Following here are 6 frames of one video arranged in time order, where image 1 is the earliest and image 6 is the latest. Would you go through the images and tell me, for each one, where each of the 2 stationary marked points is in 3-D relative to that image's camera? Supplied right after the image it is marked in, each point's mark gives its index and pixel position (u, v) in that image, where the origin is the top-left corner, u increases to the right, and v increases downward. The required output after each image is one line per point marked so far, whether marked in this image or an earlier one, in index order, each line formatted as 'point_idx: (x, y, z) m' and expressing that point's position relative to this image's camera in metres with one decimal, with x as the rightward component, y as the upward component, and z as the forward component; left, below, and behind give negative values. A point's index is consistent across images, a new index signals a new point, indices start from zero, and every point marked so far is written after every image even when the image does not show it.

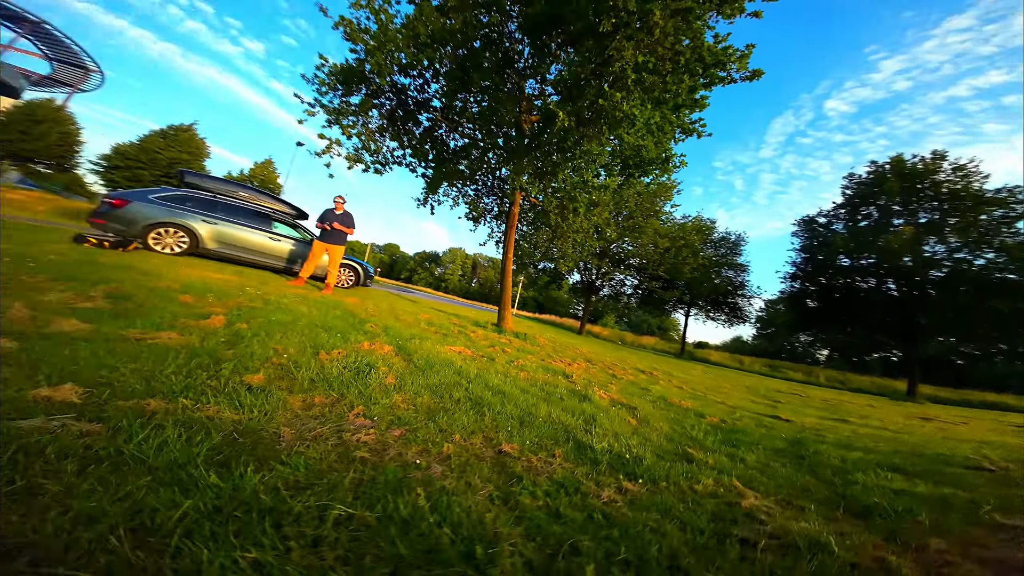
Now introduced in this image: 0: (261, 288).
0: (-4.8, 0.0, +6.6) m
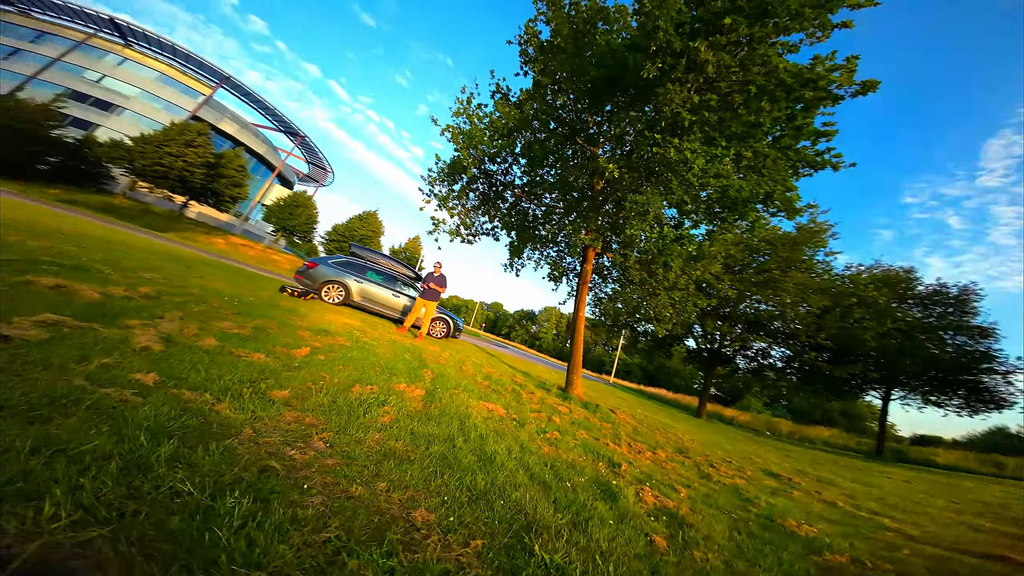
0: (-3.2, -0.9, +7.8) m
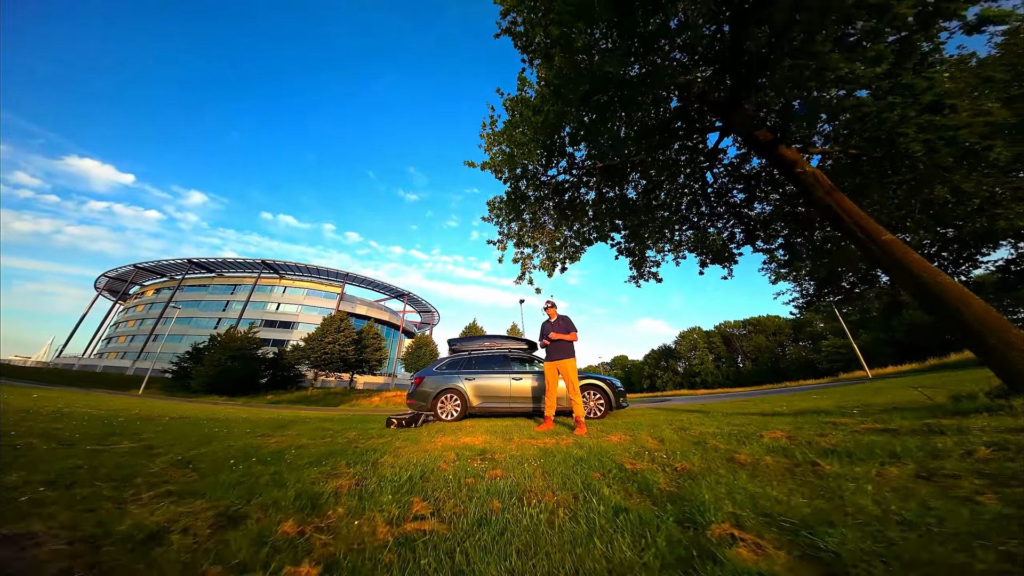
0: (-0.2, -1.7, +4.0) m
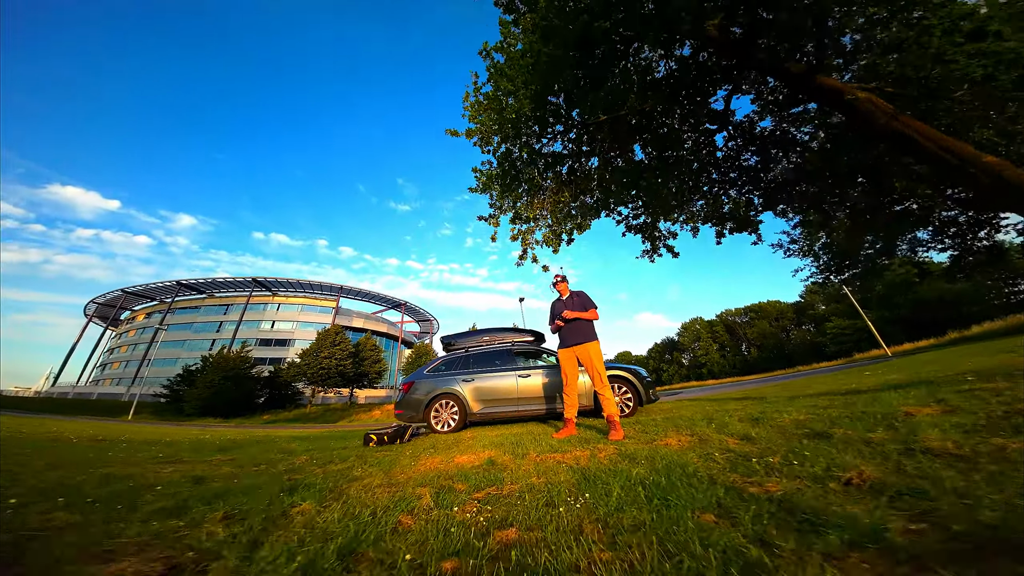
0: (-0.1, -1.3, +2.7) m
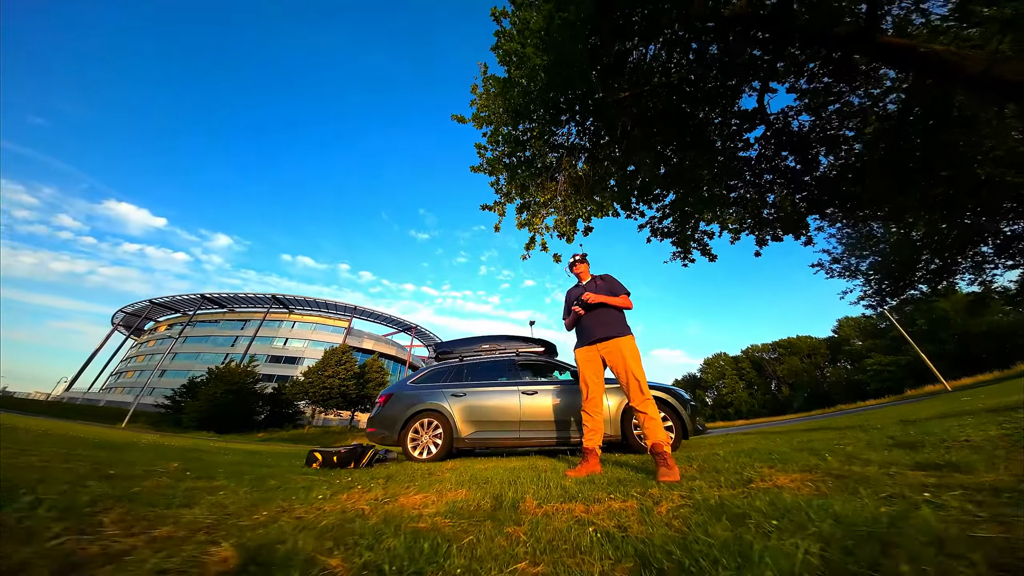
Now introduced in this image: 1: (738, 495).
0: (-0.1, -0.9, +1.3) m
1: (+1.3, -1.2, +2.1) m
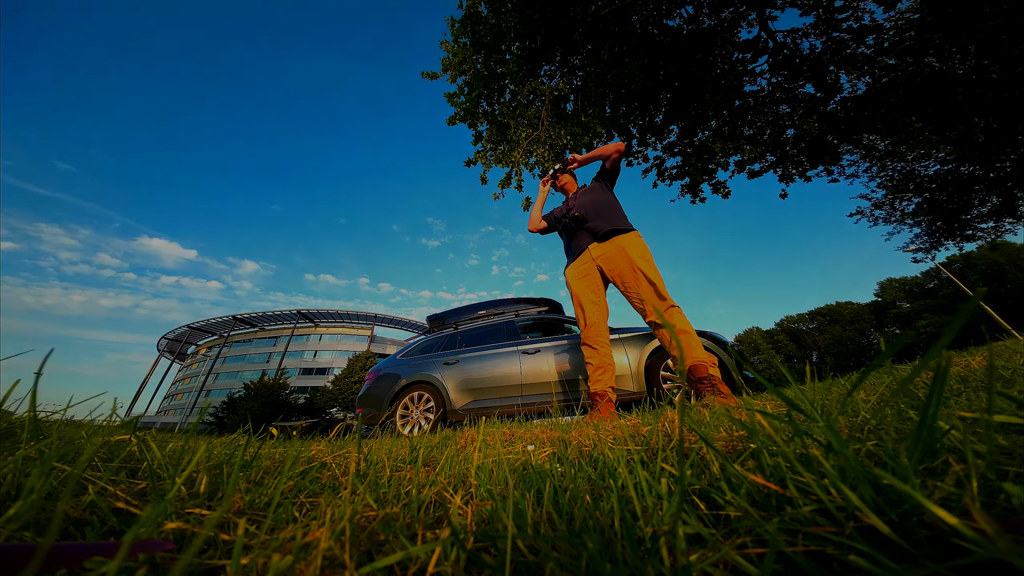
0: (-0.4, -0.2, +0.5) m
1: (+1.1, -0.4, +1.3) m
